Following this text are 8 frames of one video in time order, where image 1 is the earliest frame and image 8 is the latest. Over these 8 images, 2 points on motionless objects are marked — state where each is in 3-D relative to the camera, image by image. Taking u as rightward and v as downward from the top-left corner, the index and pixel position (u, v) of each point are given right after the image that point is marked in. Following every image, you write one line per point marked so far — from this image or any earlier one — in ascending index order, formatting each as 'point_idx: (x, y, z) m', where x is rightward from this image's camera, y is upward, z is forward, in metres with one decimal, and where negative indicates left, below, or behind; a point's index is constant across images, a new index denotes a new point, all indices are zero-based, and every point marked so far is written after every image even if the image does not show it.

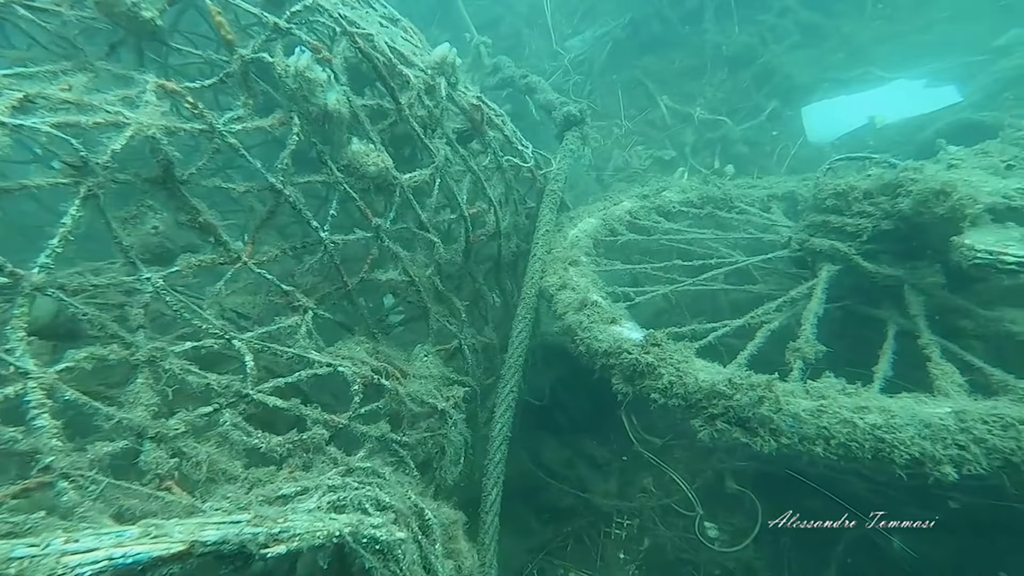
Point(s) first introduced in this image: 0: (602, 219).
0: (+1.0, +0.8, +5.4) m
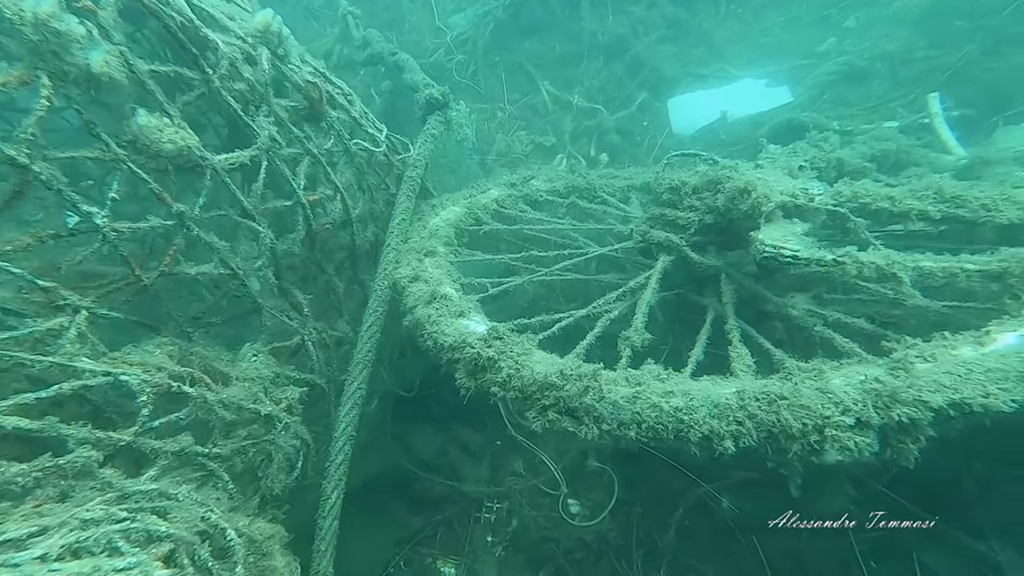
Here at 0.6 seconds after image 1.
0: (-0.5, +0.9, +5.4) m
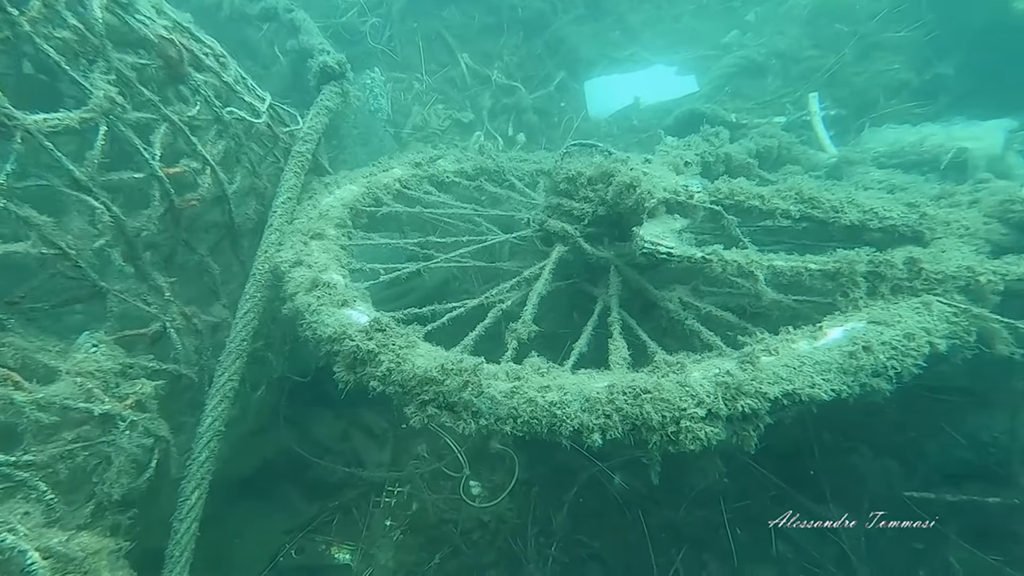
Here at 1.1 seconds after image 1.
0: (-1.6, +1.1, +5.1) m
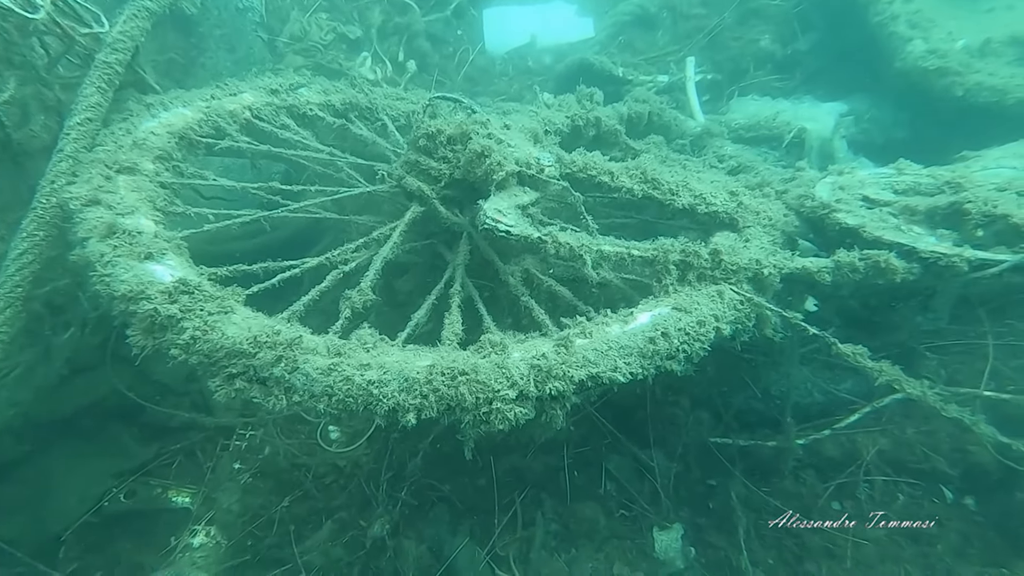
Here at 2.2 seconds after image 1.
0: (-2.9, +1.6, +4.4) m
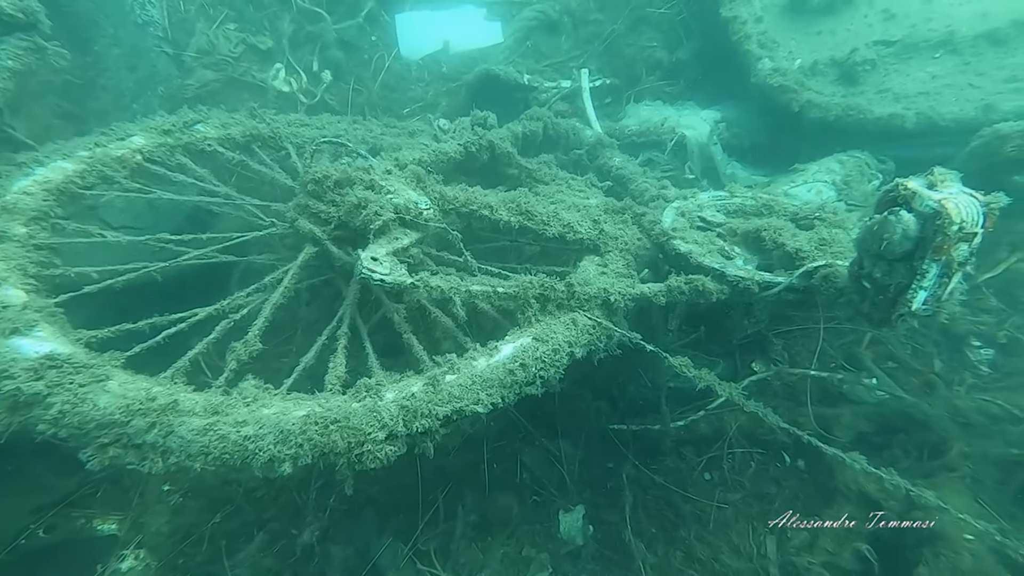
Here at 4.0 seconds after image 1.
0: (-4.0, +1.2, +4.4) m
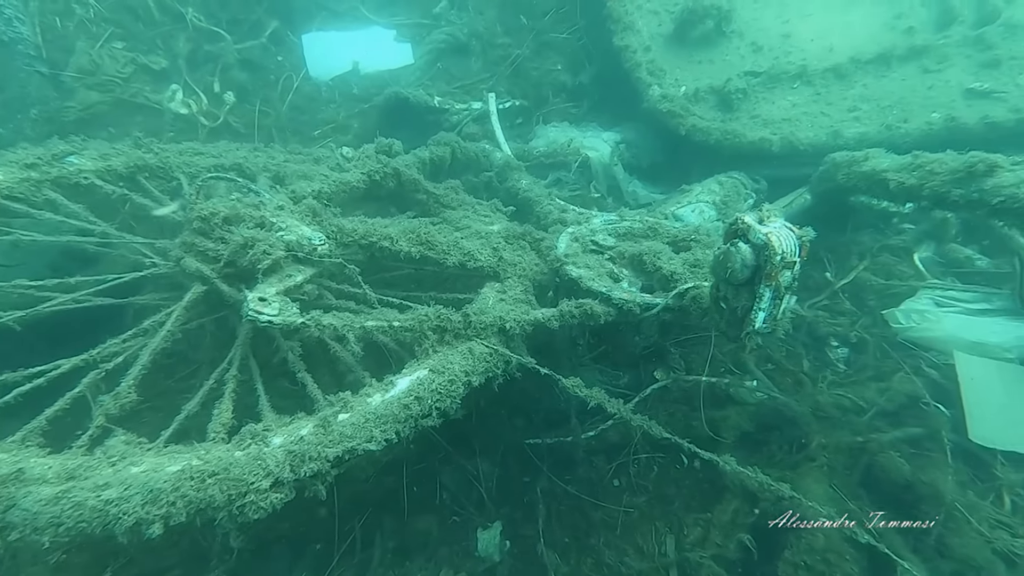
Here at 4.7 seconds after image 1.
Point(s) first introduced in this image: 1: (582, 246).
0: (-4.9, +0.7, +4.0) m
1: (+0.7, +0.4, +5.0) m
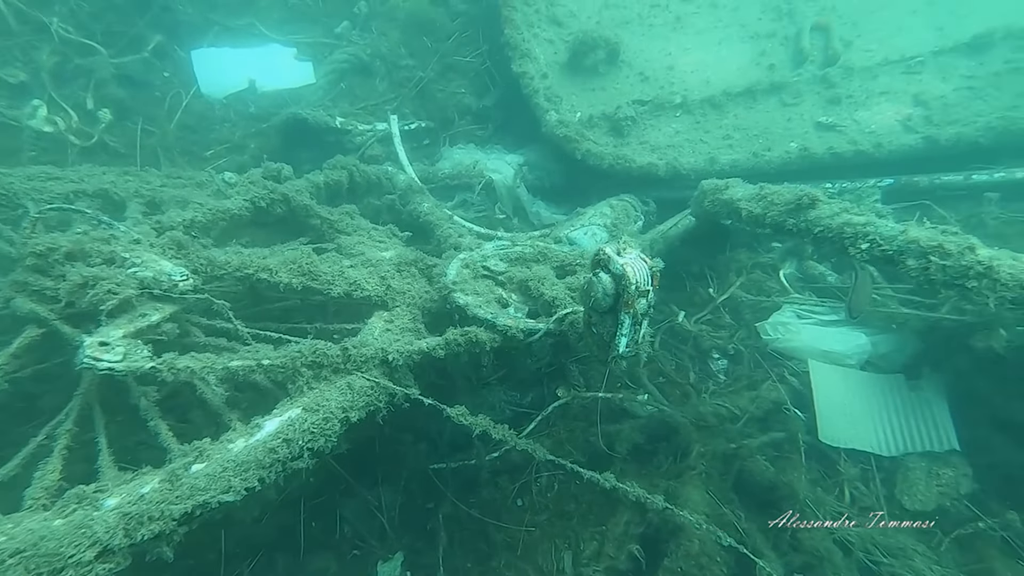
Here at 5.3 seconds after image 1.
0: (-5.9, +0.3, +3.3) m
1: (-0.4, +0.2, +5.0) m
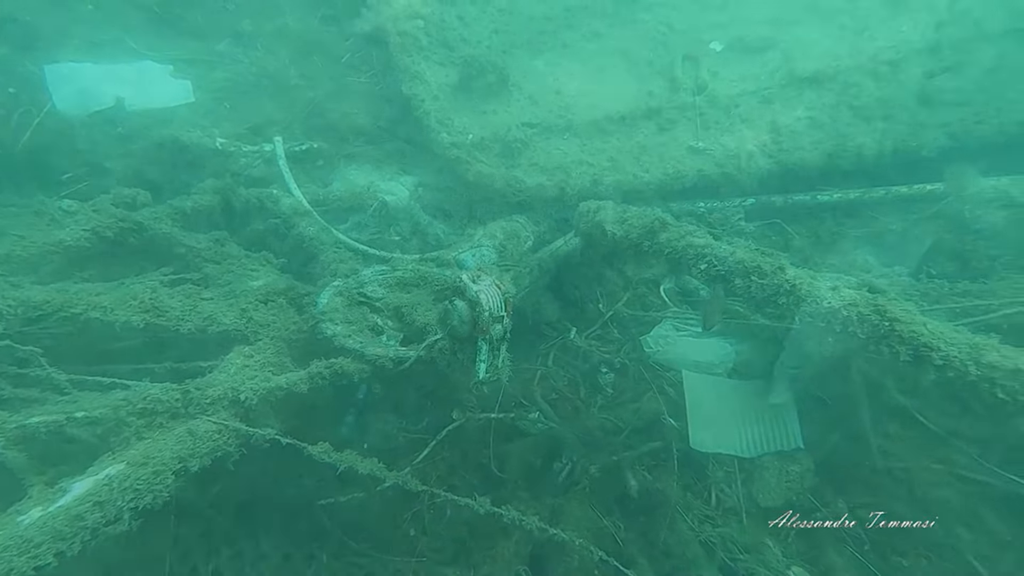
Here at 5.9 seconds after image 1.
0: (-6.8, -0.1, +2.4) m
1: (-1.6, -0.1, +4.8) m
